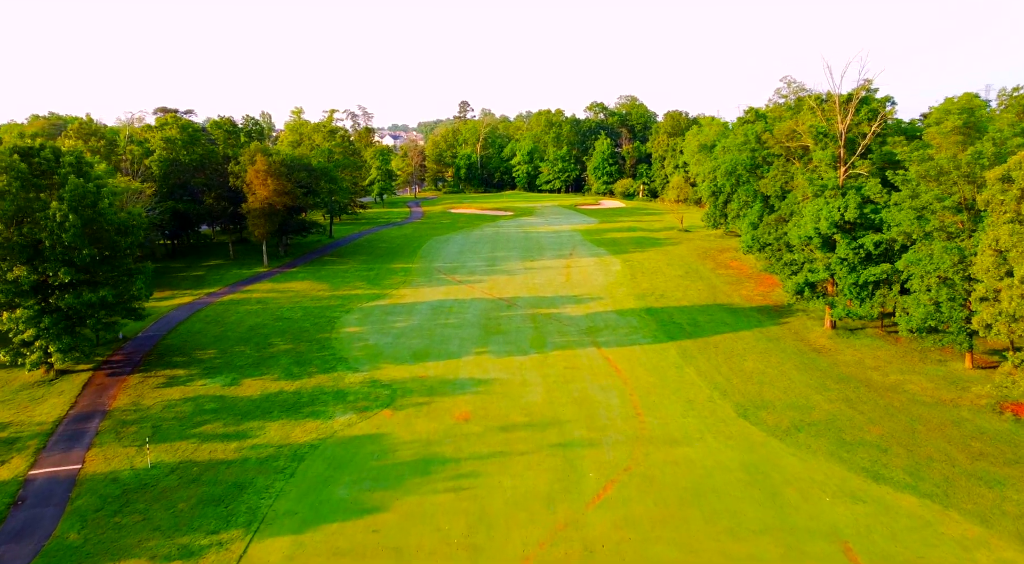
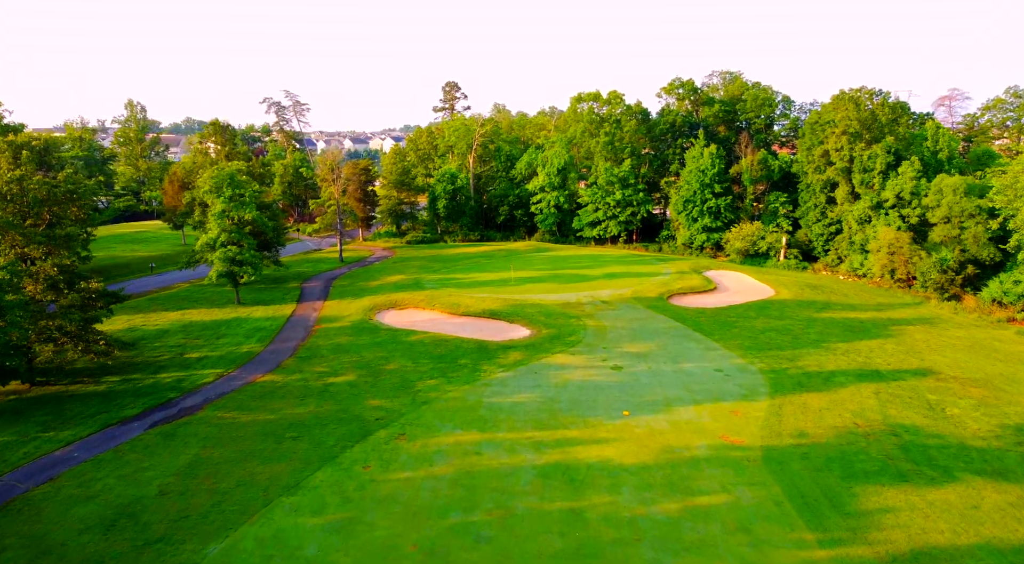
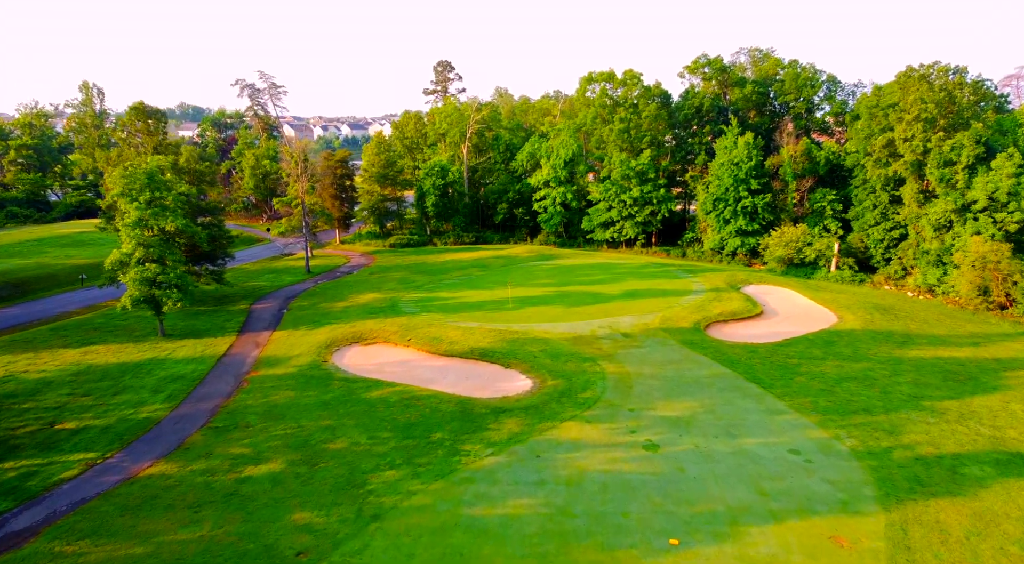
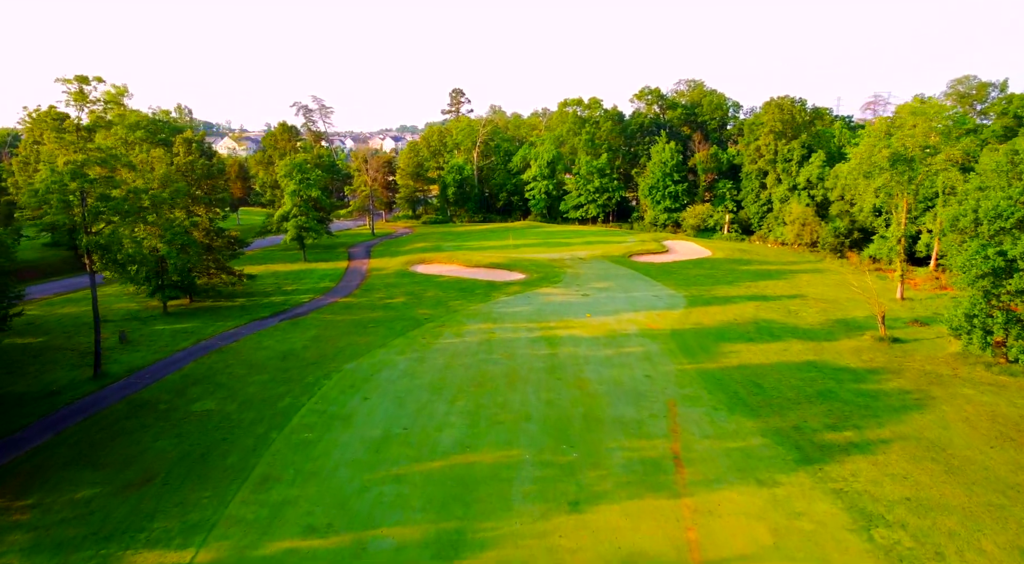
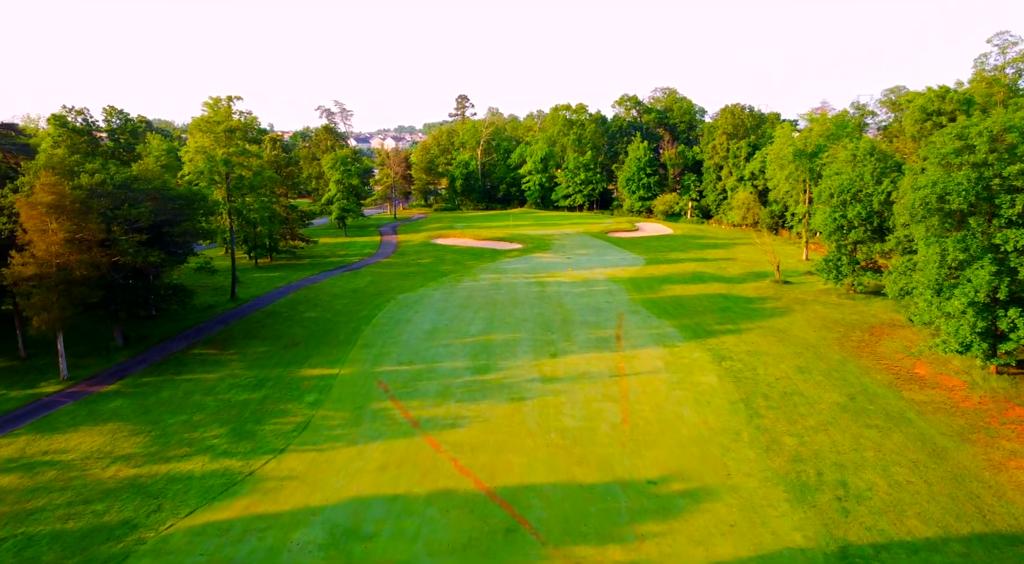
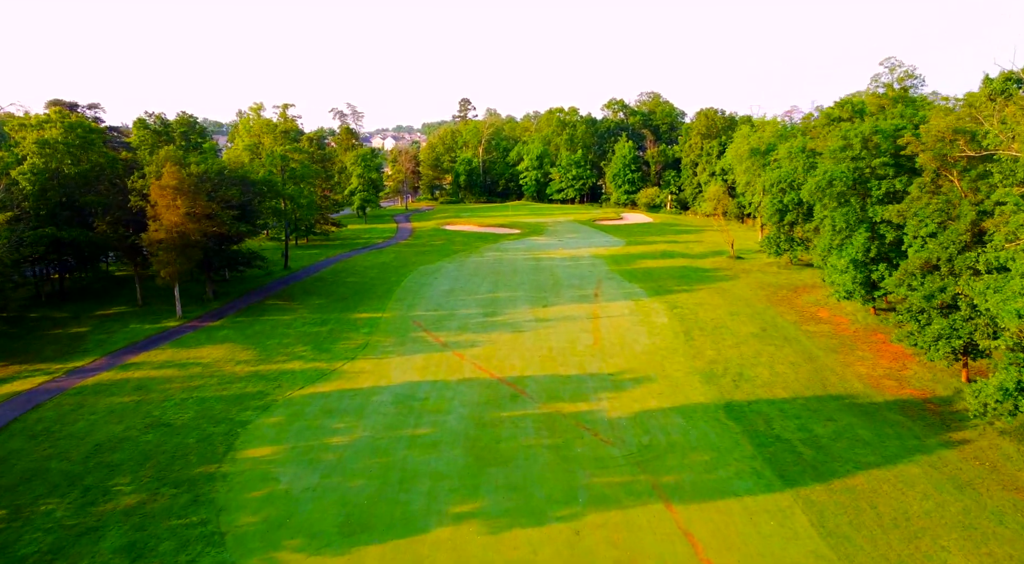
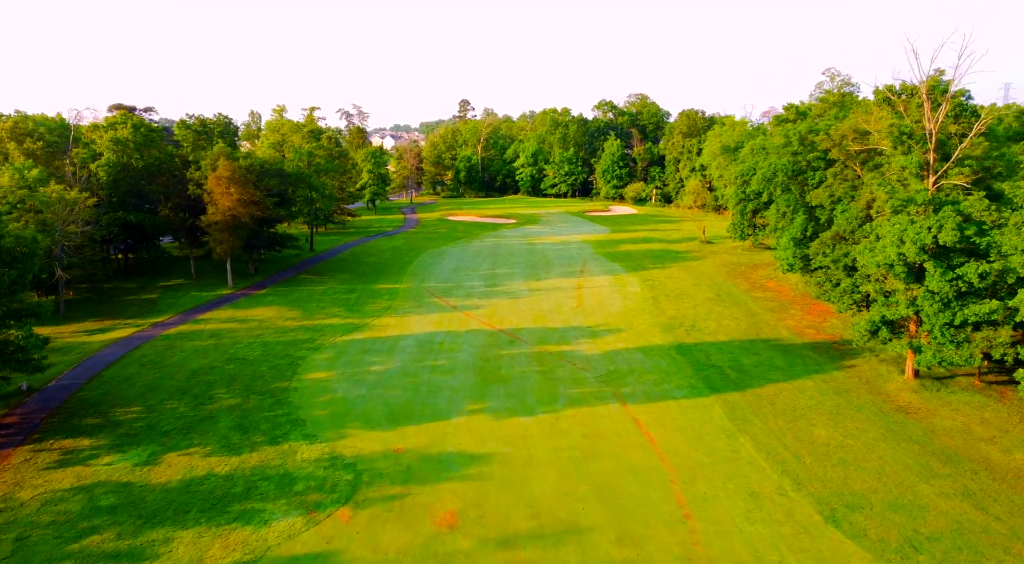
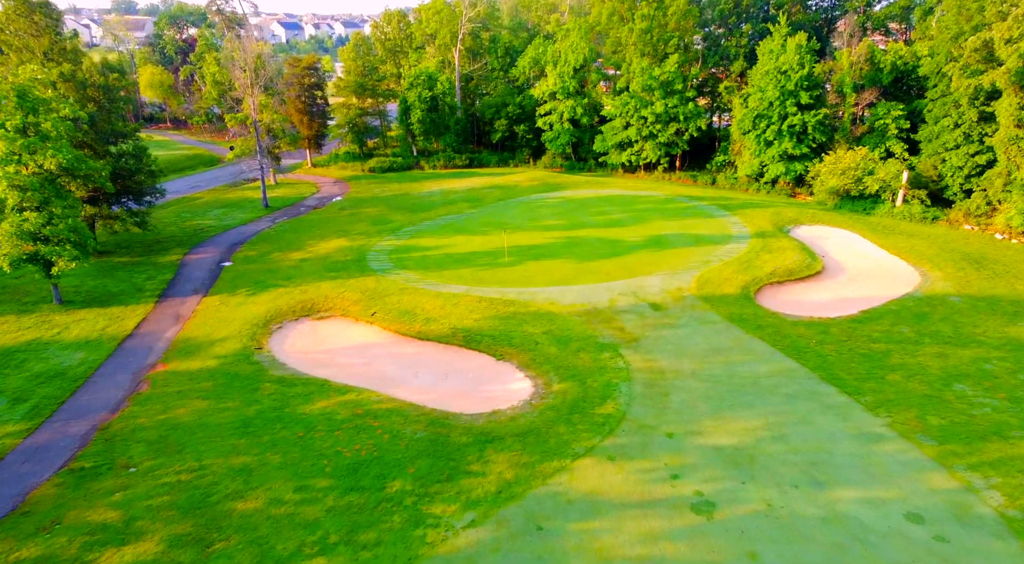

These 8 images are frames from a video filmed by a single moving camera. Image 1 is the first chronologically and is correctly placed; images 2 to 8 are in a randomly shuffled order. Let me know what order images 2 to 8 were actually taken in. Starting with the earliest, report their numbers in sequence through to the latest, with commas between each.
7, 6, 5, 4, 2, 3, 8
